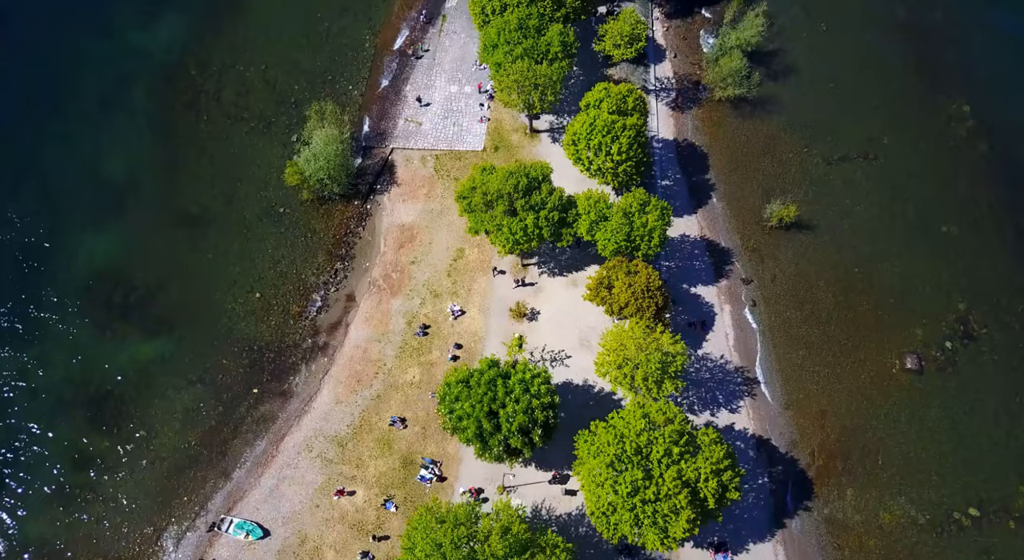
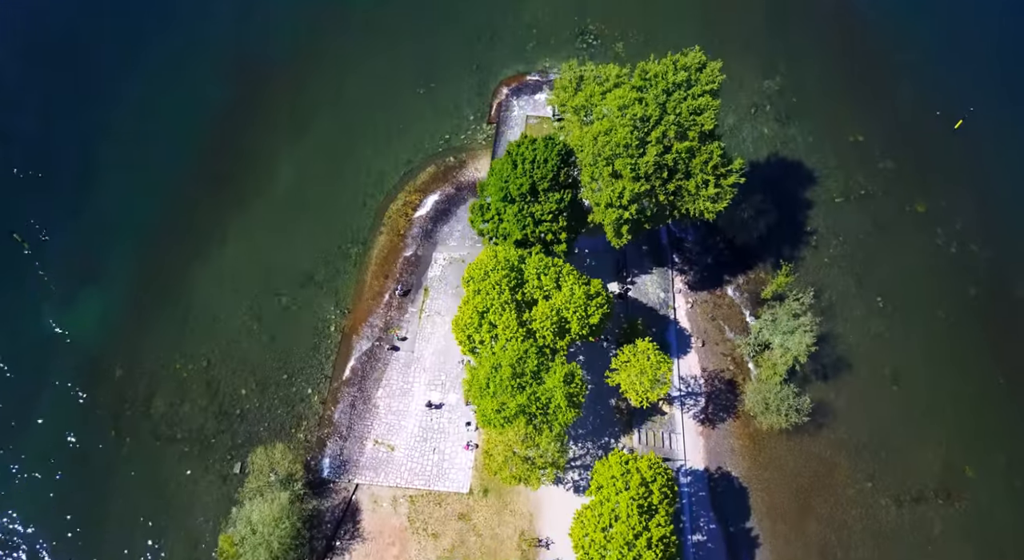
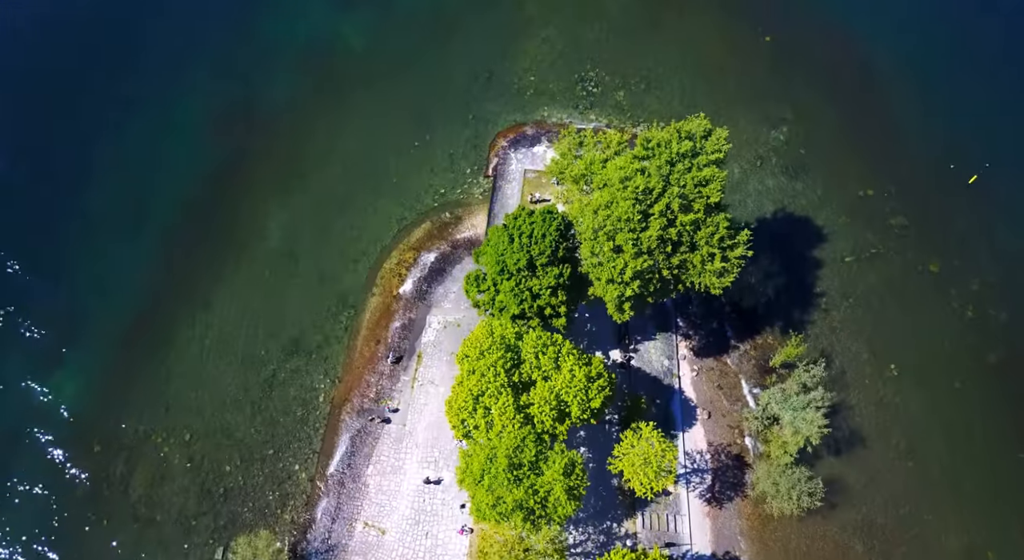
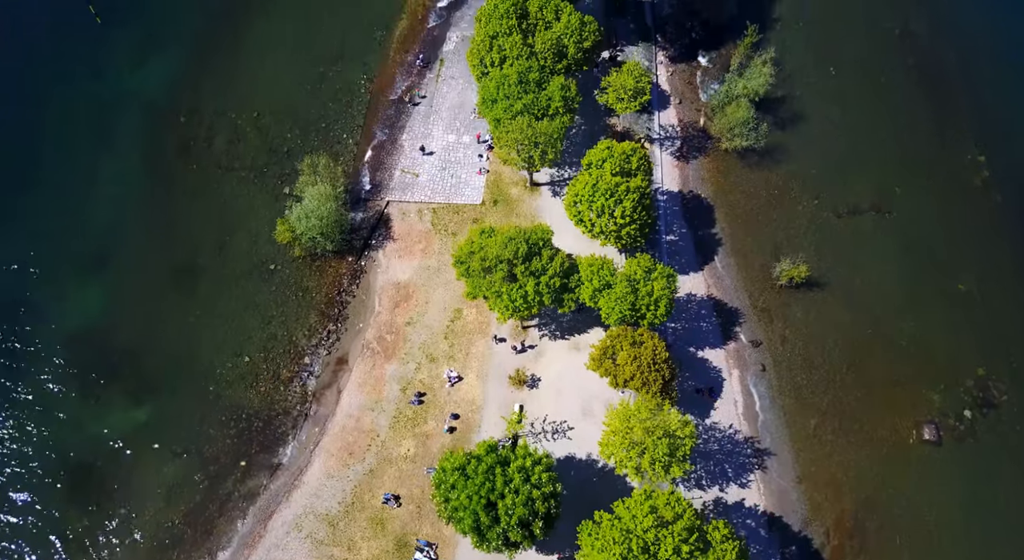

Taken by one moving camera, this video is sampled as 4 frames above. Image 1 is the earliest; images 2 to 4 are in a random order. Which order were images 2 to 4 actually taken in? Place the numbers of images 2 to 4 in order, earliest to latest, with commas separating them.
4, 2, 3
